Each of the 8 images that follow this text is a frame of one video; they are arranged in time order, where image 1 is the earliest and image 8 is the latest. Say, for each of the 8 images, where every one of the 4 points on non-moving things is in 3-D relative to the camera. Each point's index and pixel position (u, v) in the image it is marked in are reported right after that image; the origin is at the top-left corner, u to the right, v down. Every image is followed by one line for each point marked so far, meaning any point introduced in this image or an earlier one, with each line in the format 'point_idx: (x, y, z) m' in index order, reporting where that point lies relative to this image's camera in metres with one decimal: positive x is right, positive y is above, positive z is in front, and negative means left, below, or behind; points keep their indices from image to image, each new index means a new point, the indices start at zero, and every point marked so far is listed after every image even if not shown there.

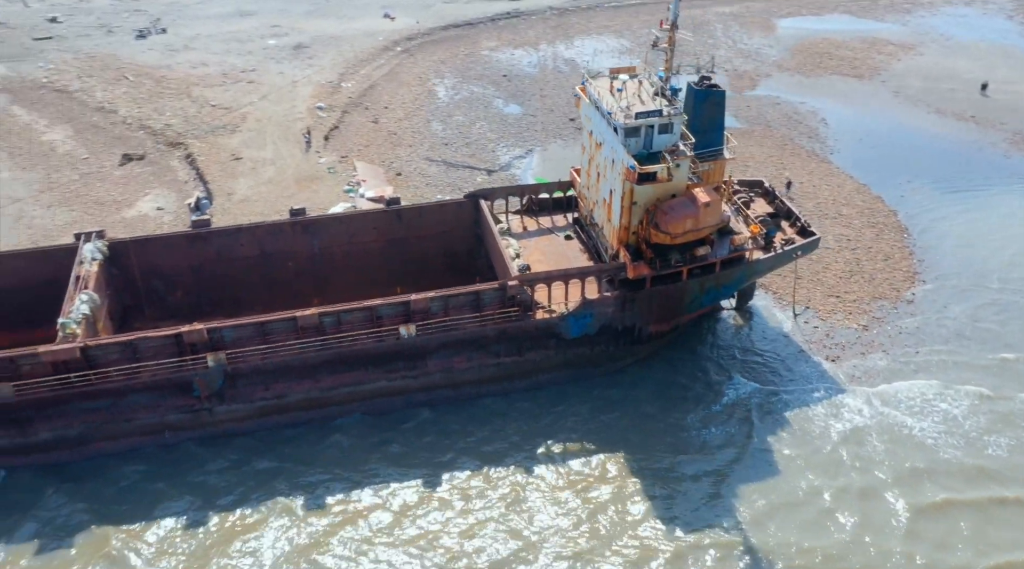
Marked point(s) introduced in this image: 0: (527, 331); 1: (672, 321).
0: (+0.6, -0.9, +17.2) m
1: (+3.7, -0.7, +18.3) m
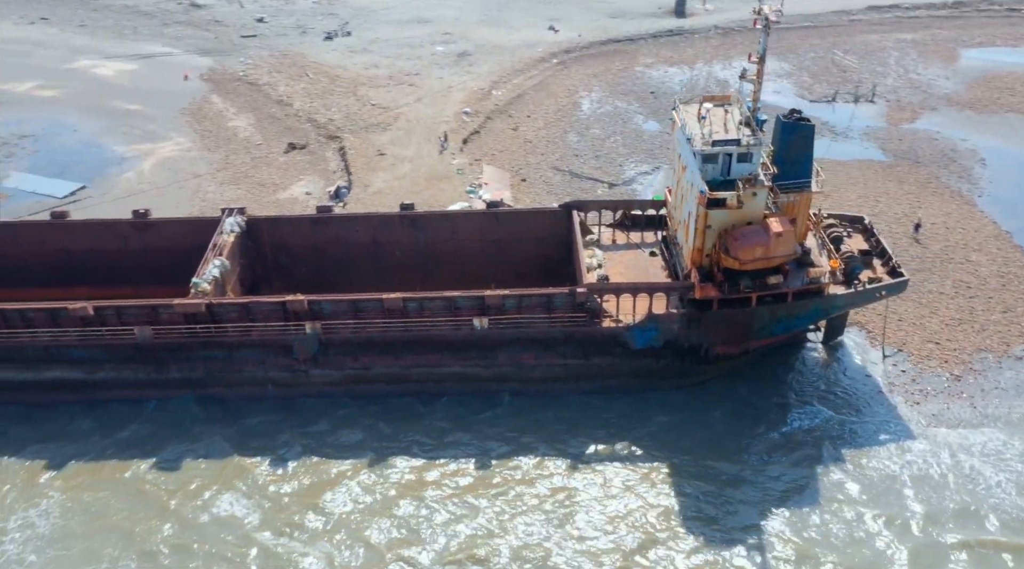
0: (+1.9, -1.1, +18.4) m
1: (+5.2, -1.3, +18.8) m
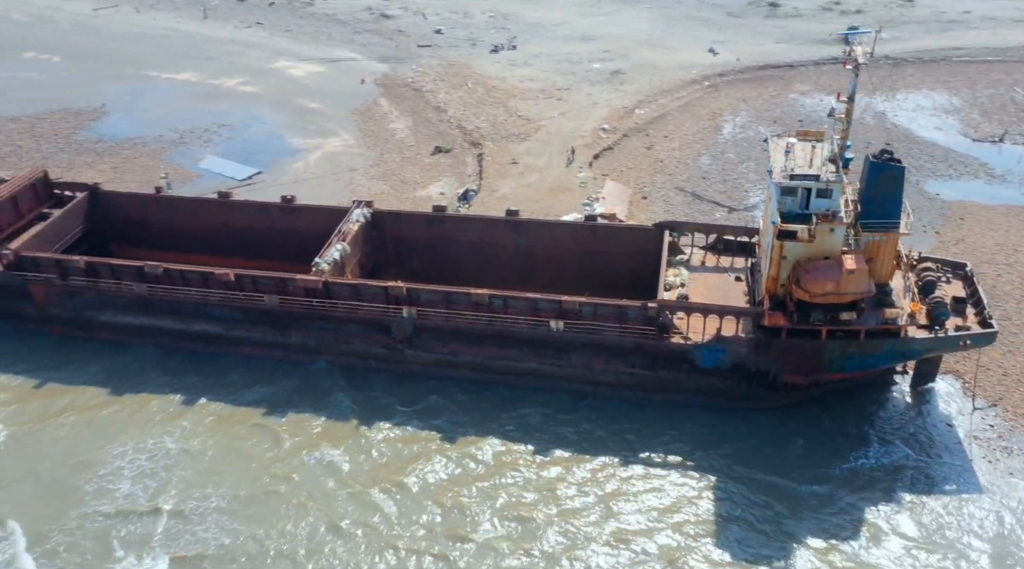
0: (+3.5, -1.5, +19.4) m
1: (+6.8, -2.0, +19.2) m
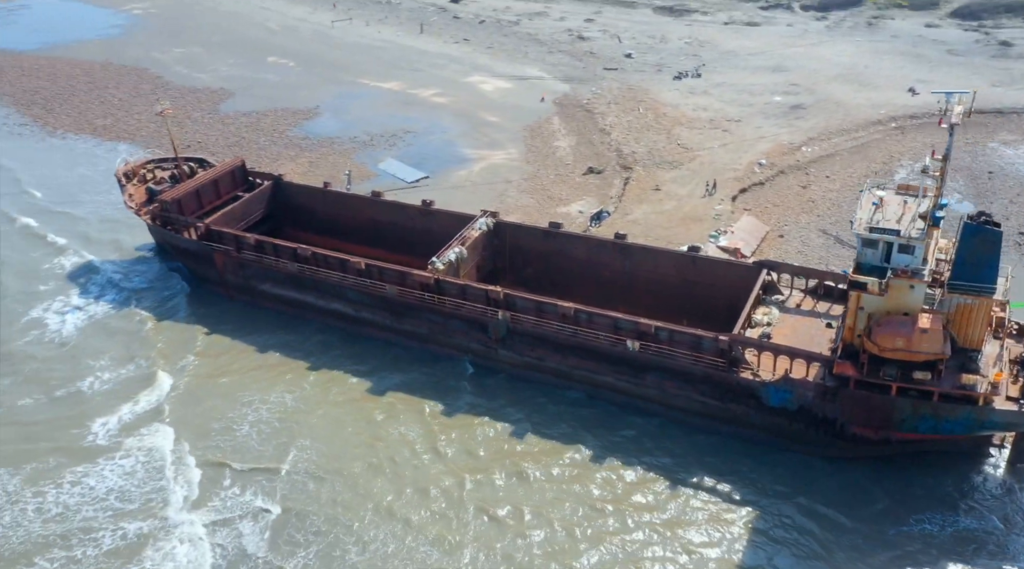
0: (+5.1, -2.3, +19.9) m
1: (+8.1, -3.2, +18.8) m
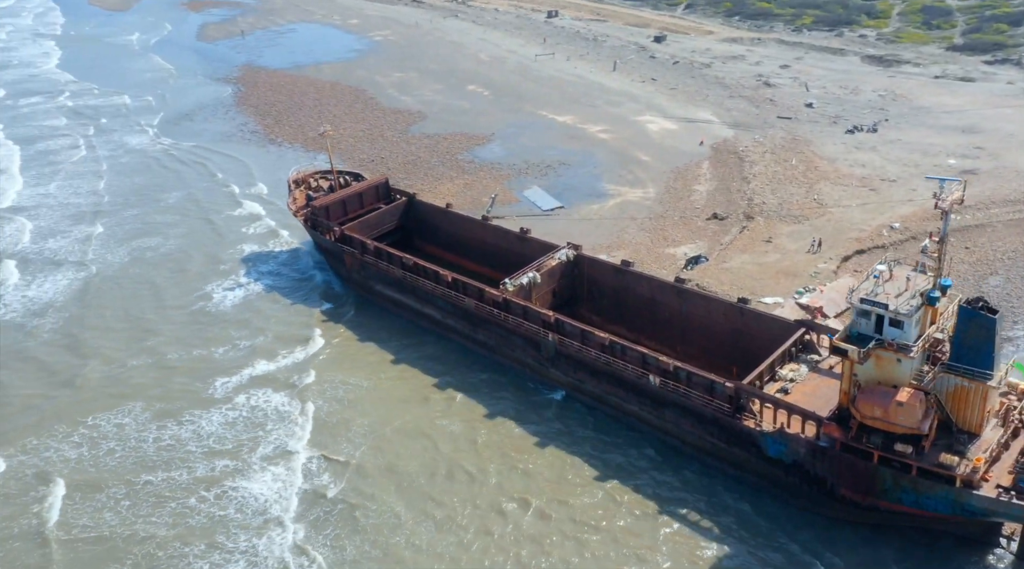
0: (+5.5, -3.6, +21.0) m
1: (+8.0, -4.8, +19.2) m
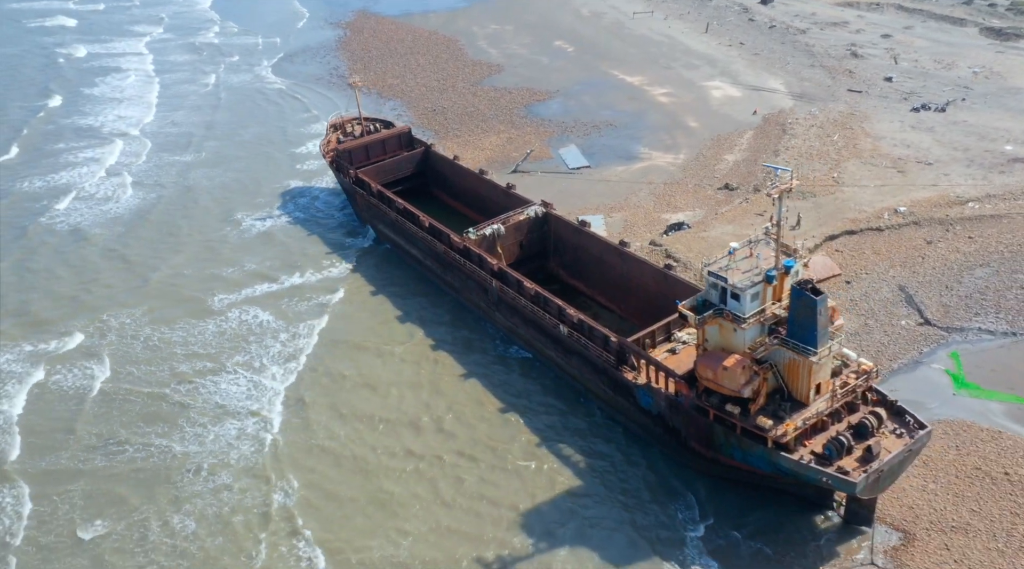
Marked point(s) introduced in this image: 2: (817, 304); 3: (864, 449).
0: (+3.0, -2.6, +23.5) m
1: (+5.0, -4.2, +21.3) m
2: (+6.8, -0.4, +18.9) m
3: (+8.0, -3.7, +19.3) m
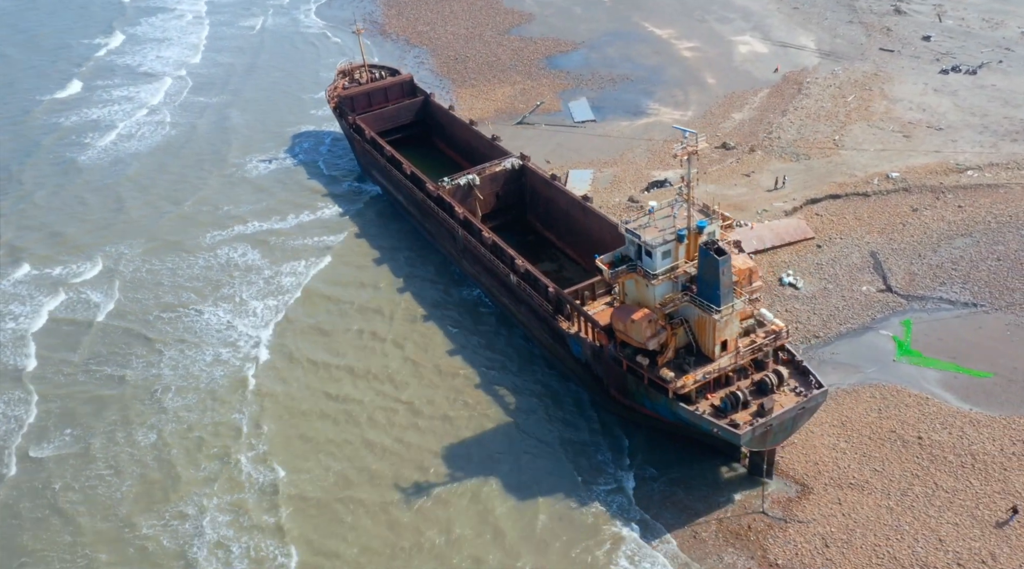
0: (+1.3, -1.3, +24.7) m
1: (+3.0, -3.0, +22.5) m
2: (+4.8, +0.5, +19.7) m
3: (+5.9, -2.9, +20.2) m
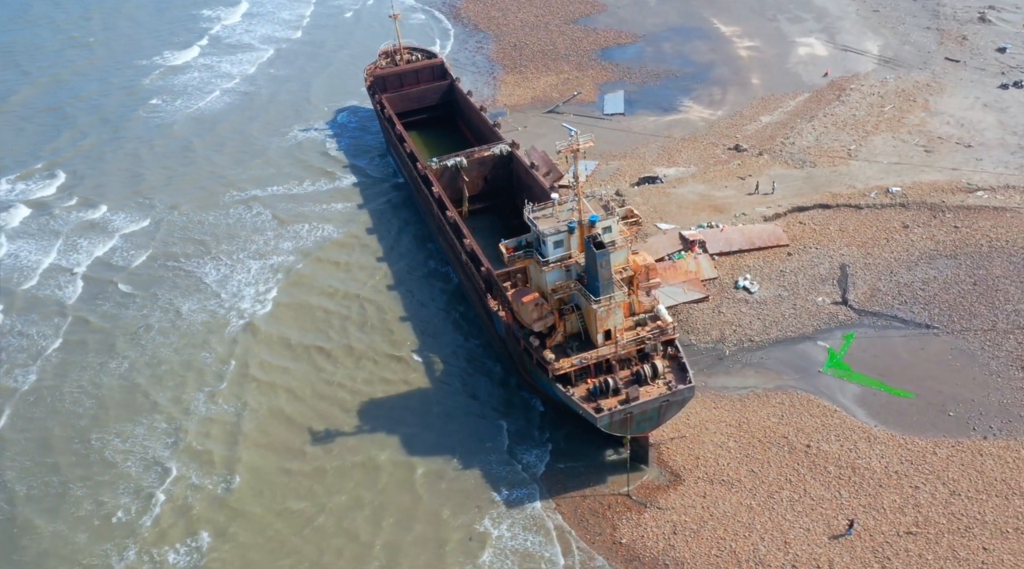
0: (-0.6, -0.7, +26.6) m
1: (+0.5, -2.6, +24.1) m
2: (+2.2, +0.7, +21.0) m
3: (+3.0, -2.7, +21.4) m
